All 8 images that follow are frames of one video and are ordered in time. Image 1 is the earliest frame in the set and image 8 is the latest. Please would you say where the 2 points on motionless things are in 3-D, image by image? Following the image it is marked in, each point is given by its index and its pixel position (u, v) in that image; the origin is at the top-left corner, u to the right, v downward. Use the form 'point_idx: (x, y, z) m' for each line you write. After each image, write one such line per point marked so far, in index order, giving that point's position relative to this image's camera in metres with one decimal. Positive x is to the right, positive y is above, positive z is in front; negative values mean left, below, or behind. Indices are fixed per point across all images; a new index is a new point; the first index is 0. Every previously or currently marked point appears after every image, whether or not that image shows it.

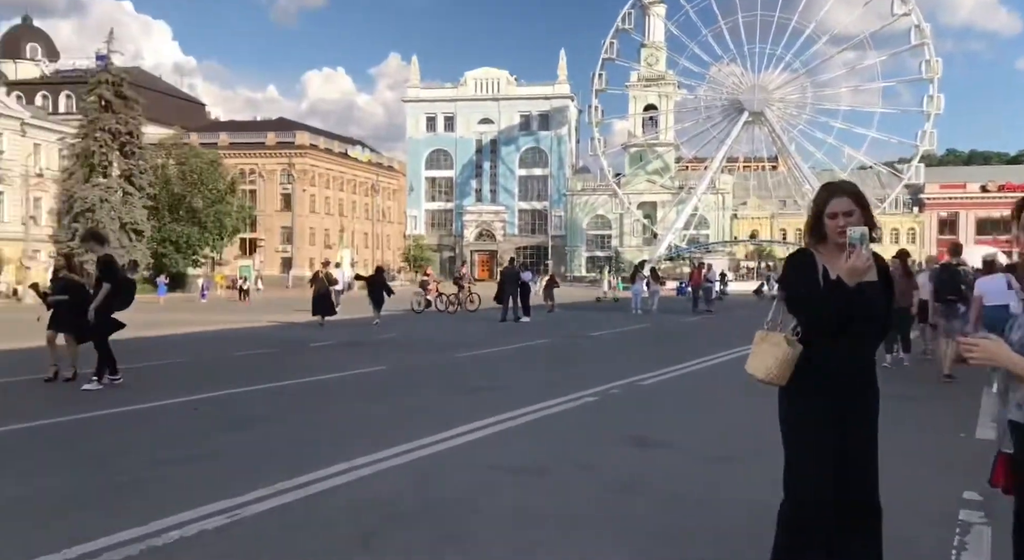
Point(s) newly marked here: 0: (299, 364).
0: (-4.4, -1.7, +16.0) m
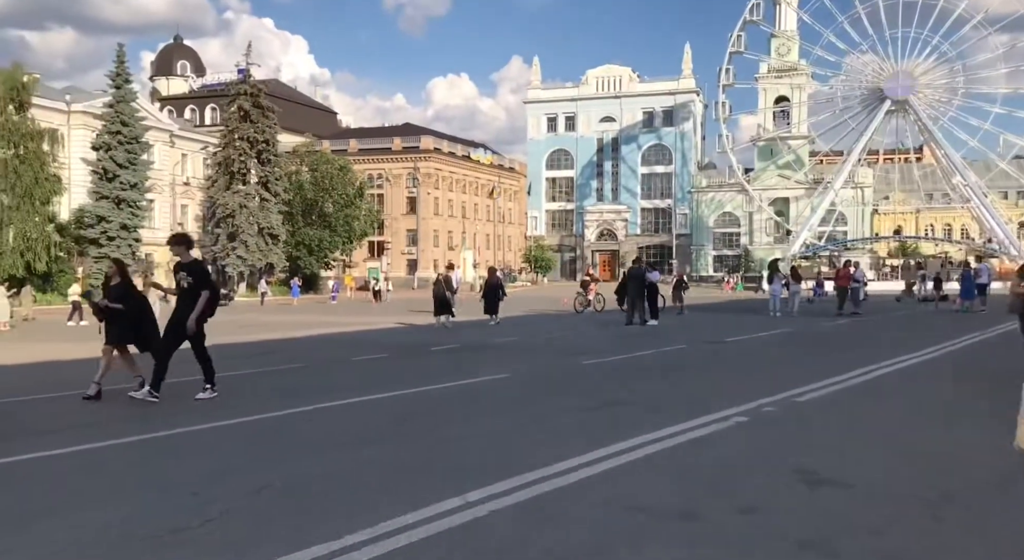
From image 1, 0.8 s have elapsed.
0: (-1.8, -1.7, +15.5) m
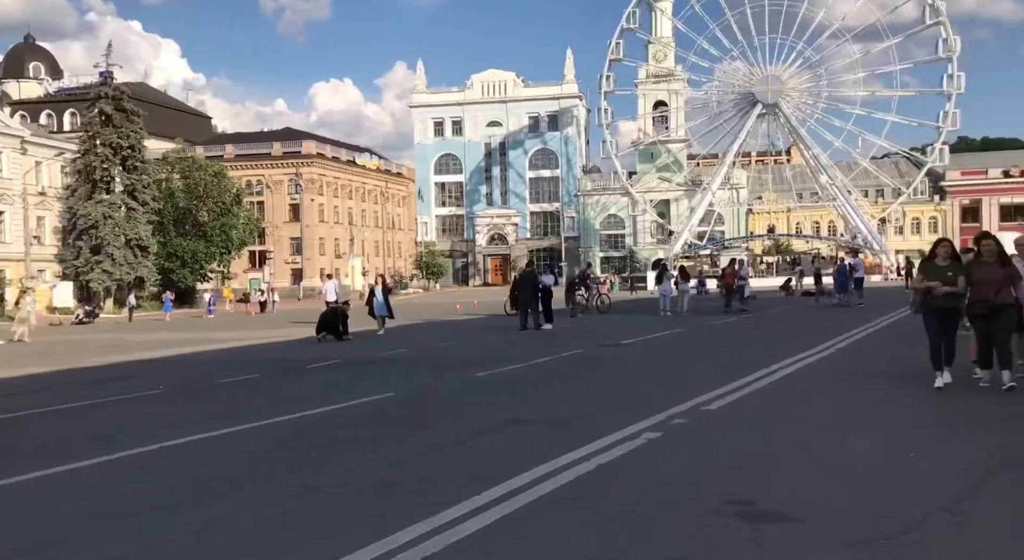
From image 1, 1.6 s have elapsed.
0: (-3.8, -1.9, +14.1) m
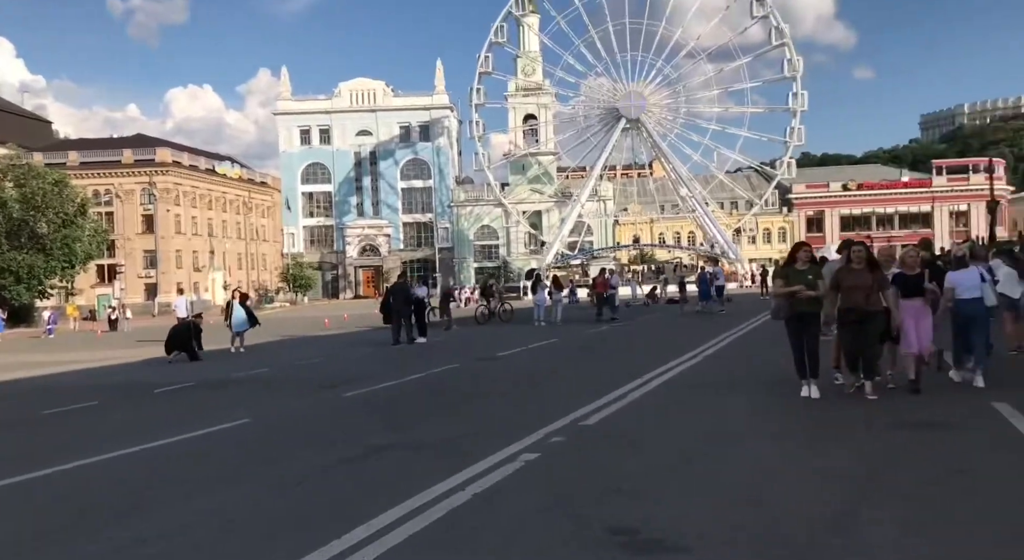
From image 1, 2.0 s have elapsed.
0: (-5.9, -2.2, +12.8) m
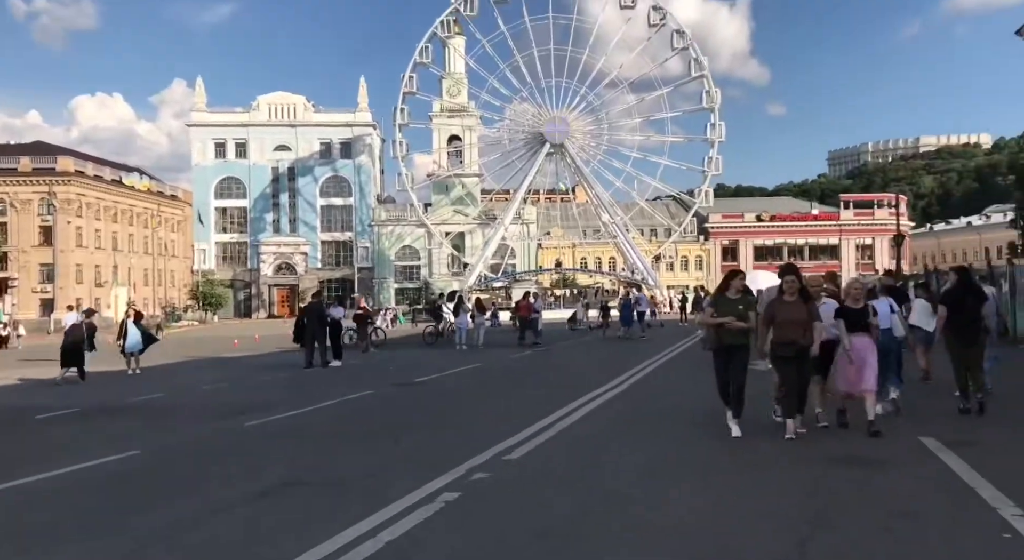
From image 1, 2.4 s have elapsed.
0: (-7.1, -2.4, +11.3) m
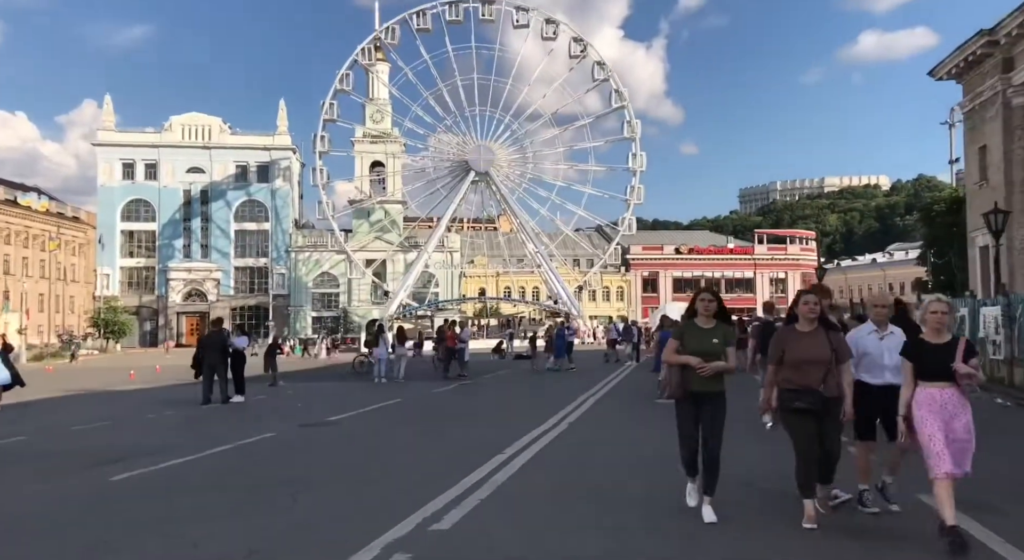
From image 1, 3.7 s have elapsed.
0: (-8.0, -2.6, +9.0) m
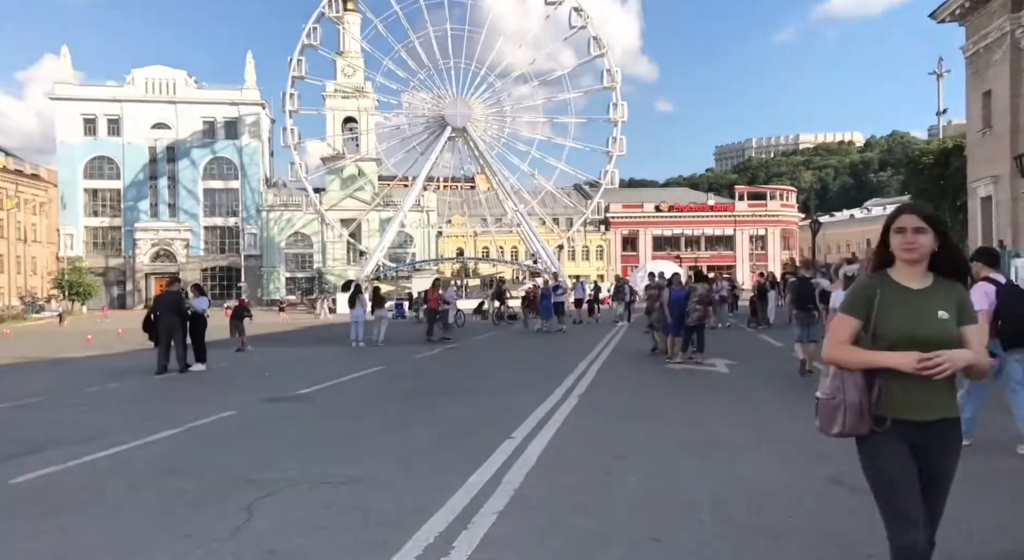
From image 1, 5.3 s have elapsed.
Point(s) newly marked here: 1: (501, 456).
0: (-7.8, -2.2, +7.1) m
1: (-0.3, -1.9, +9.6) m
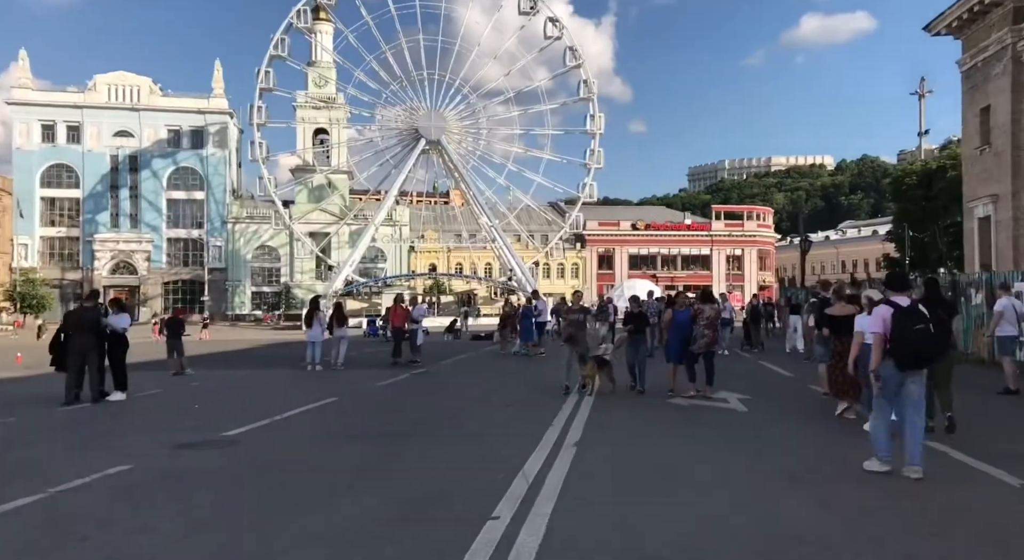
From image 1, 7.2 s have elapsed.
0: (-7.9, -2.2, +4.5) m
1: (-0.5, -2.1, +7.3) m
